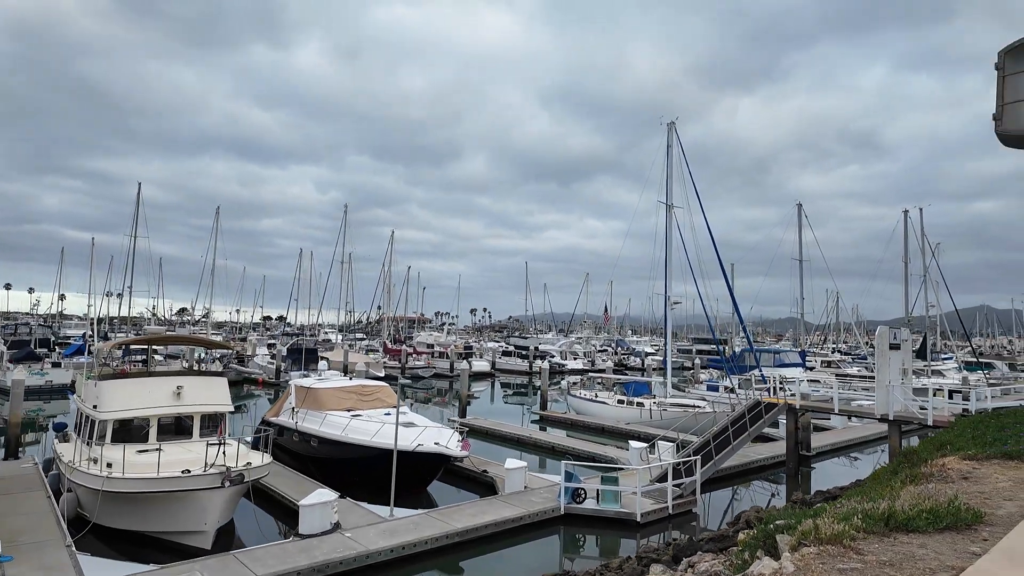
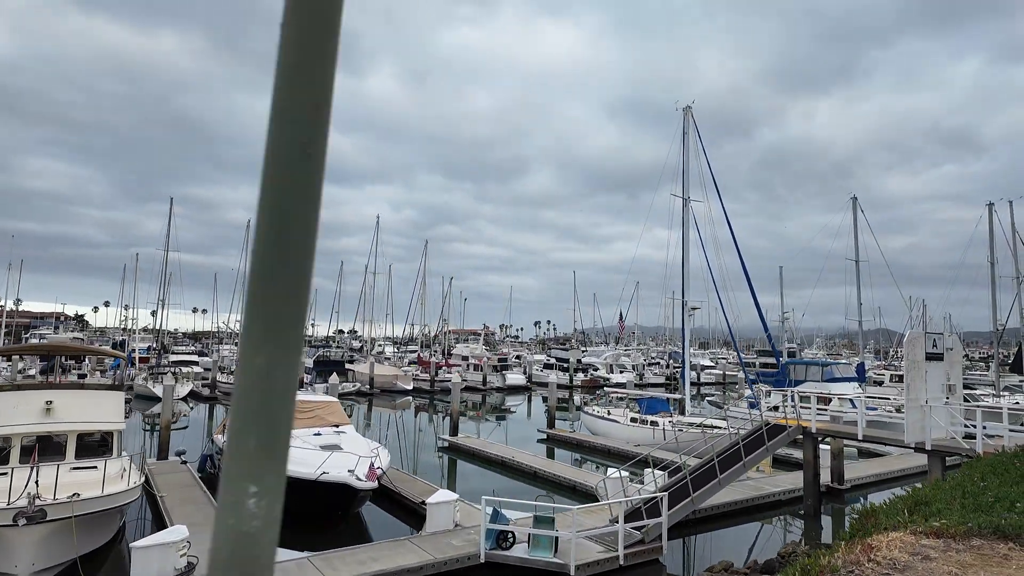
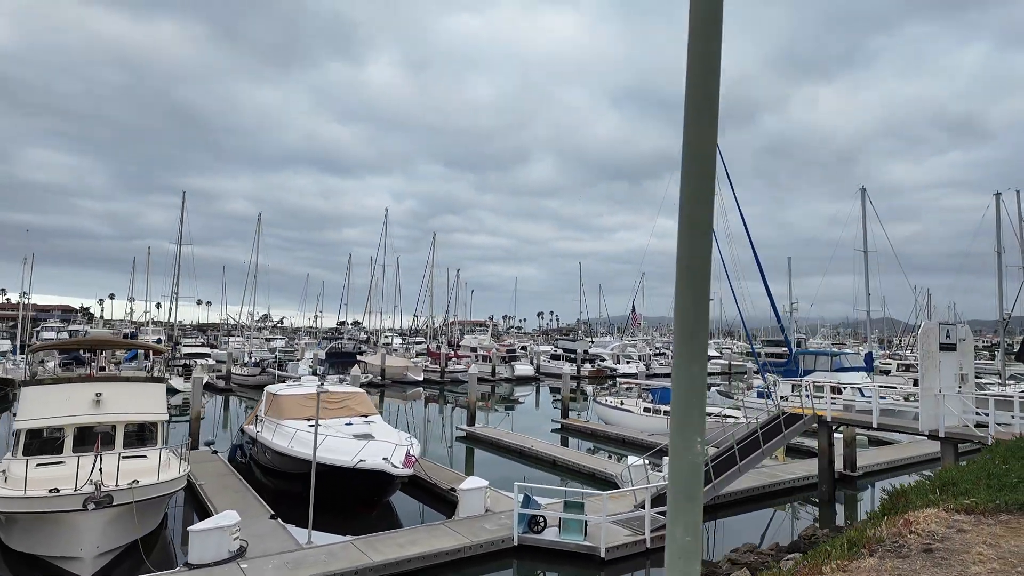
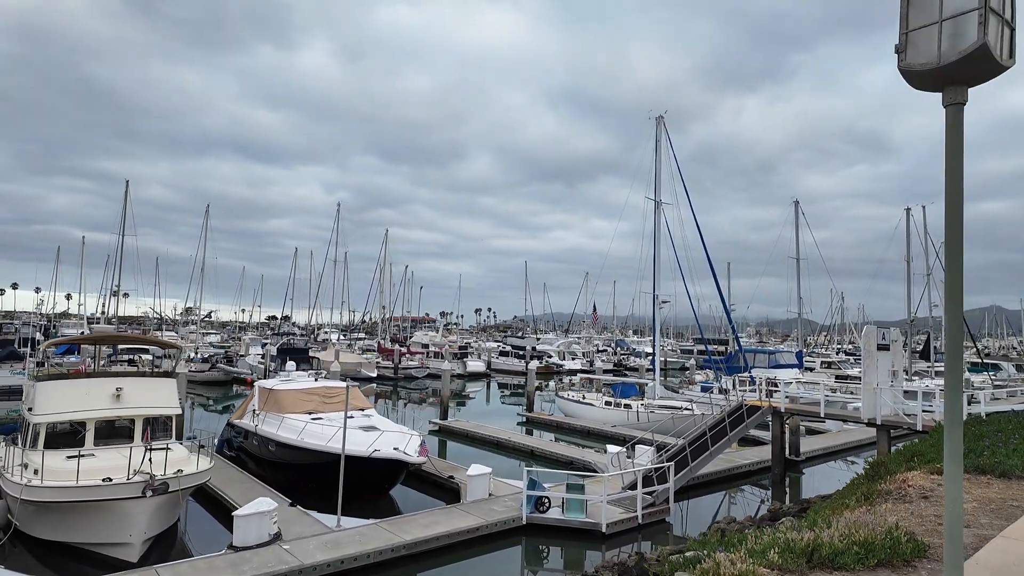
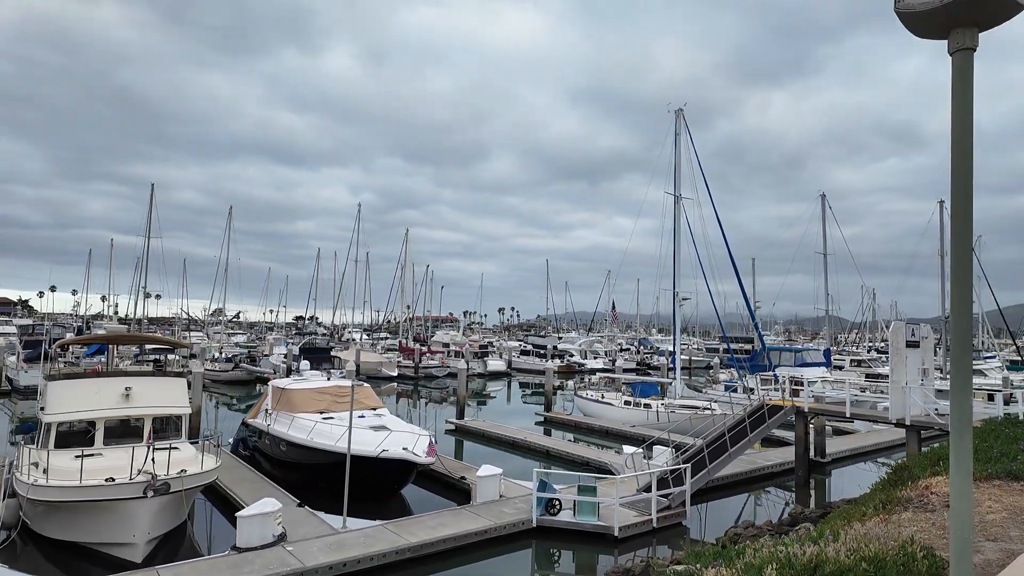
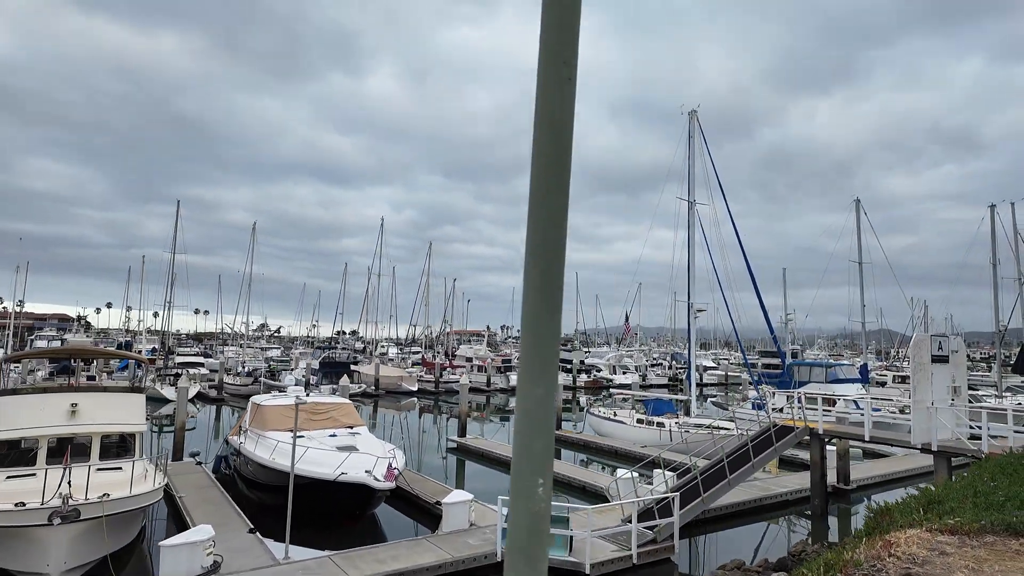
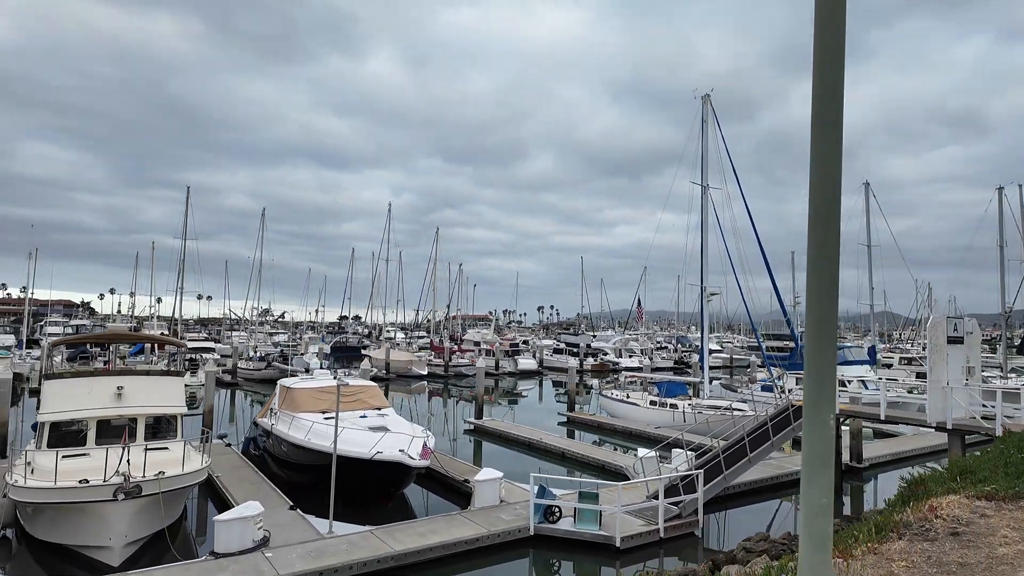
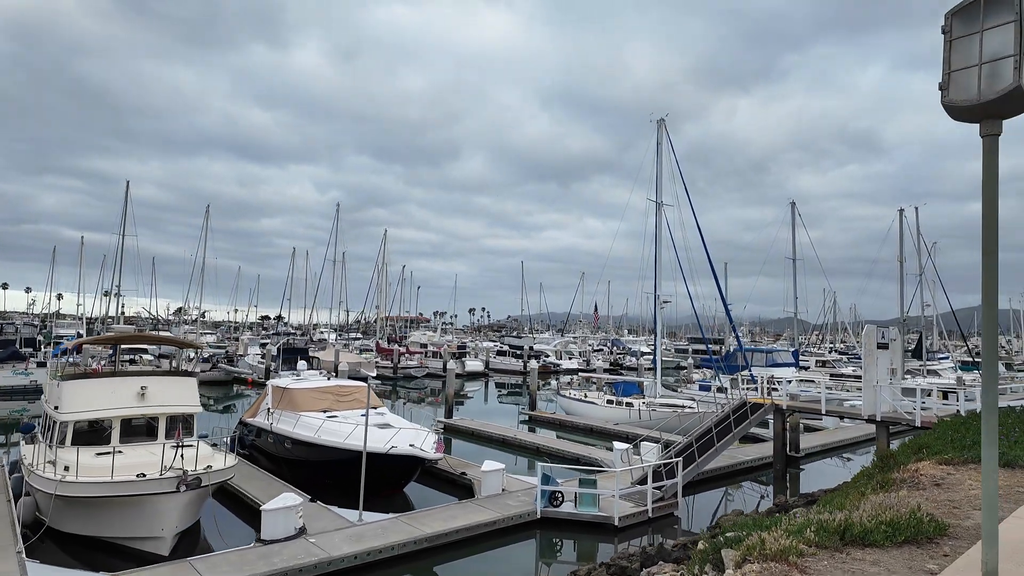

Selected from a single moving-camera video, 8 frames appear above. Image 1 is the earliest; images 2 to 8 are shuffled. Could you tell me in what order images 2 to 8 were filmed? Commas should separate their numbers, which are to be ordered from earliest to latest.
8, 4, 5, 7, 3, 6, 2
